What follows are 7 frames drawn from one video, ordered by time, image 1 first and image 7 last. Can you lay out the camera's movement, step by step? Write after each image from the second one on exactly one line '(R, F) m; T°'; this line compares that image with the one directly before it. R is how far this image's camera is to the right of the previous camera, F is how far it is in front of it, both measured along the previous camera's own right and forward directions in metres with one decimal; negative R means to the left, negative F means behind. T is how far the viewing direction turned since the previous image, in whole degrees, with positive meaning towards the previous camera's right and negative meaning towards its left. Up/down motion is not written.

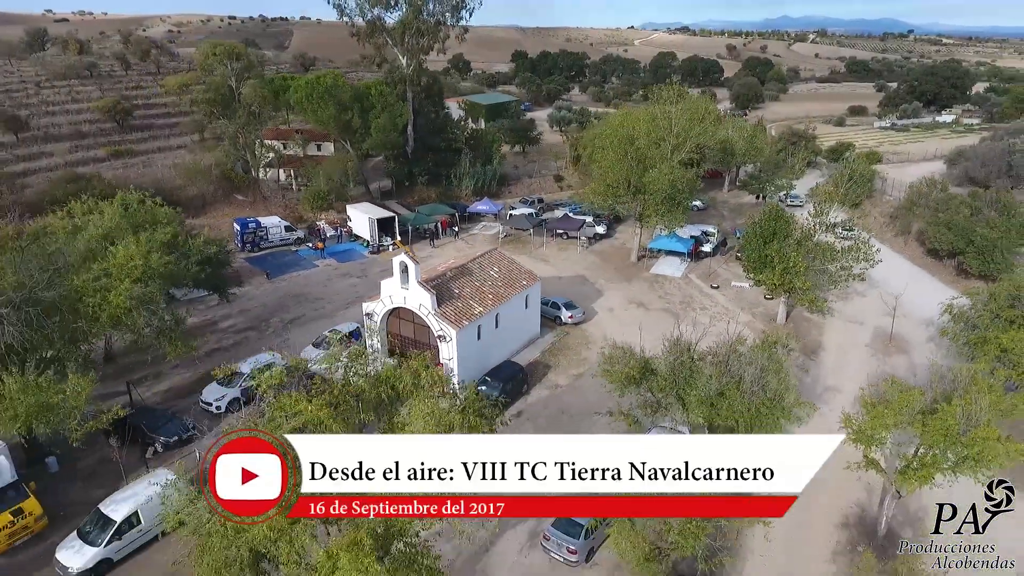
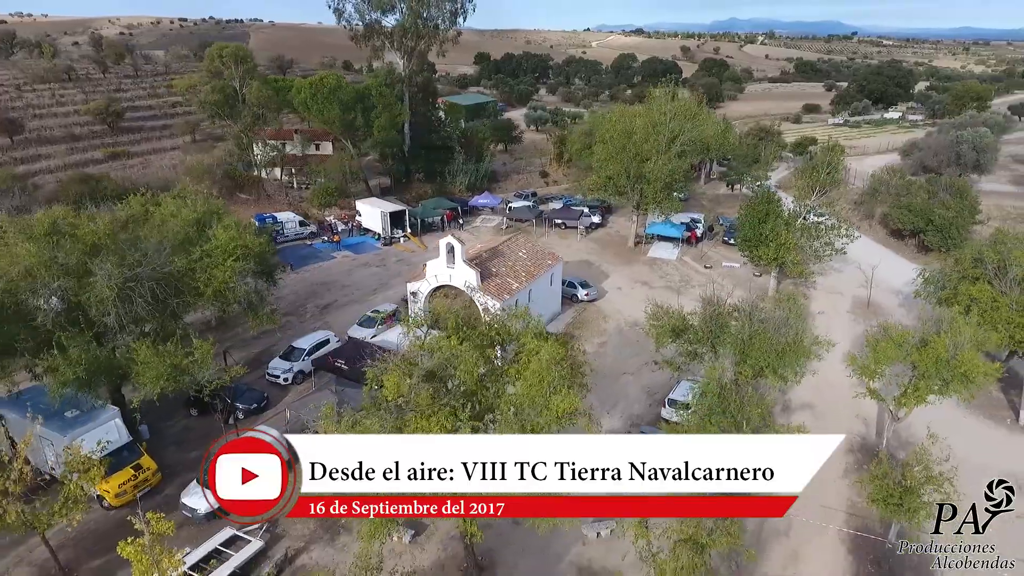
(-3.0, -2.5) m; +4°
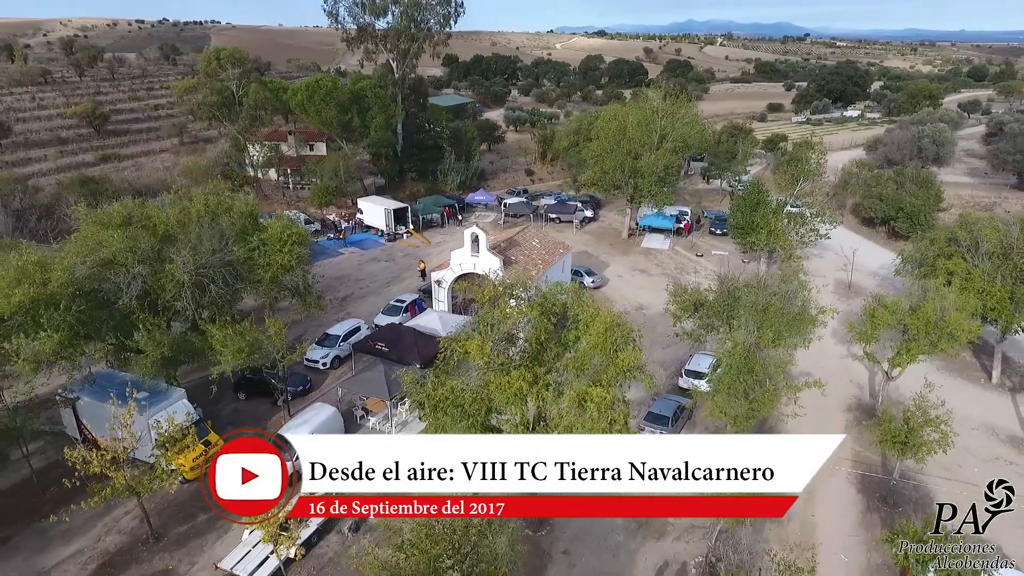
(-2.3, -1.7) m; +3°
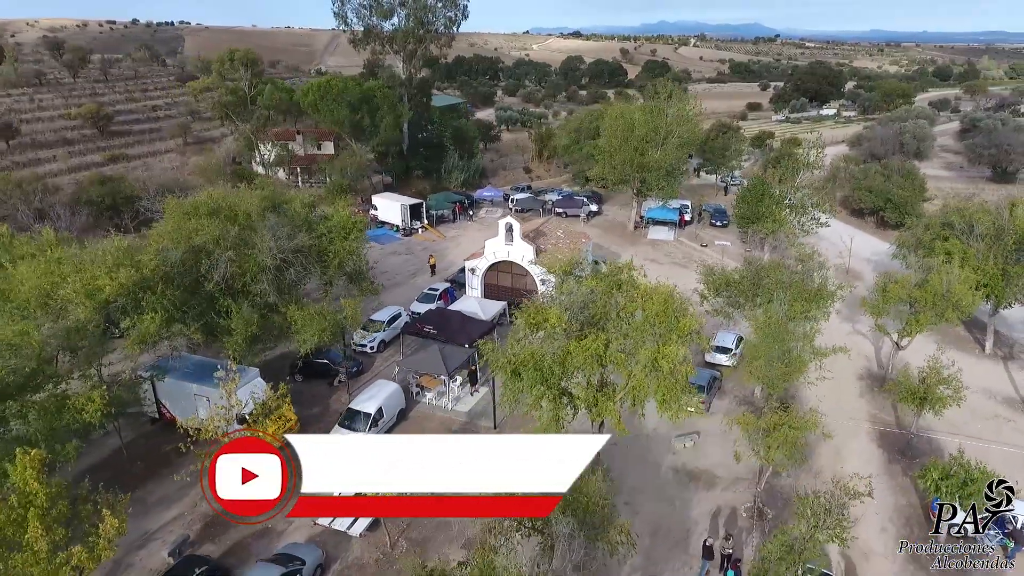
(-2.5, -1.7) m; +2°
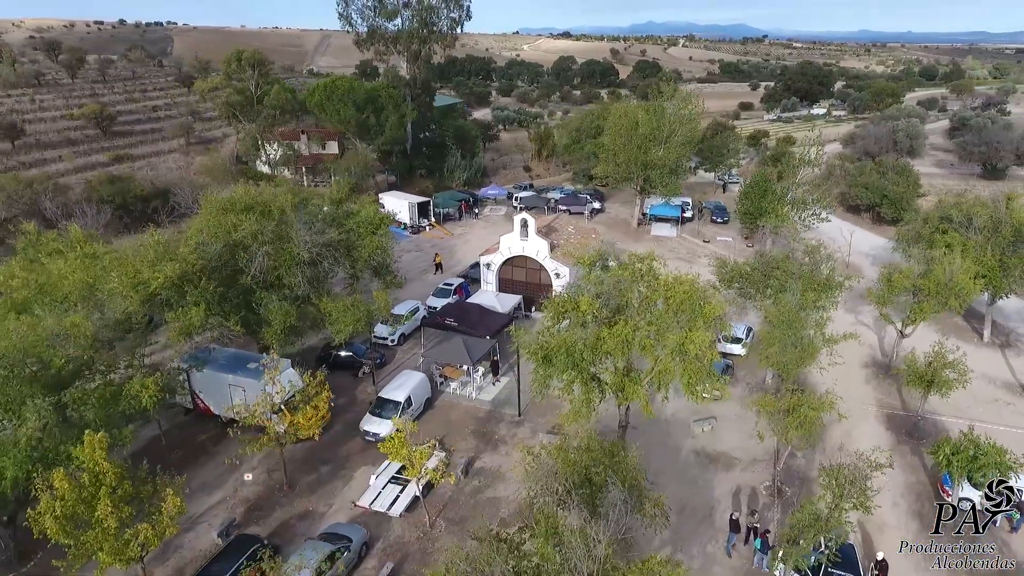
(-1.2, -0.8) m; +1°
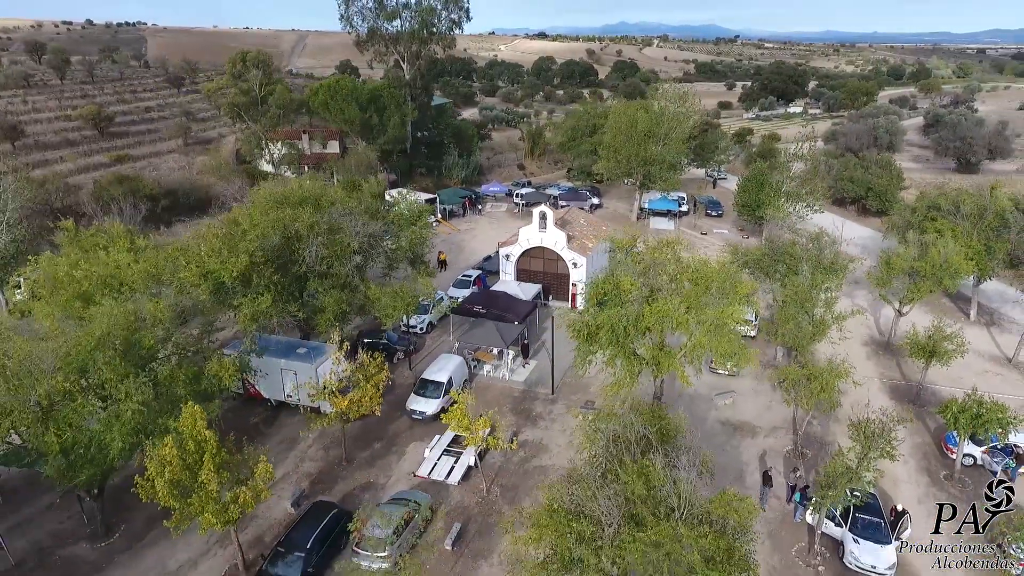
(-2.1, -1.4) m; +2°
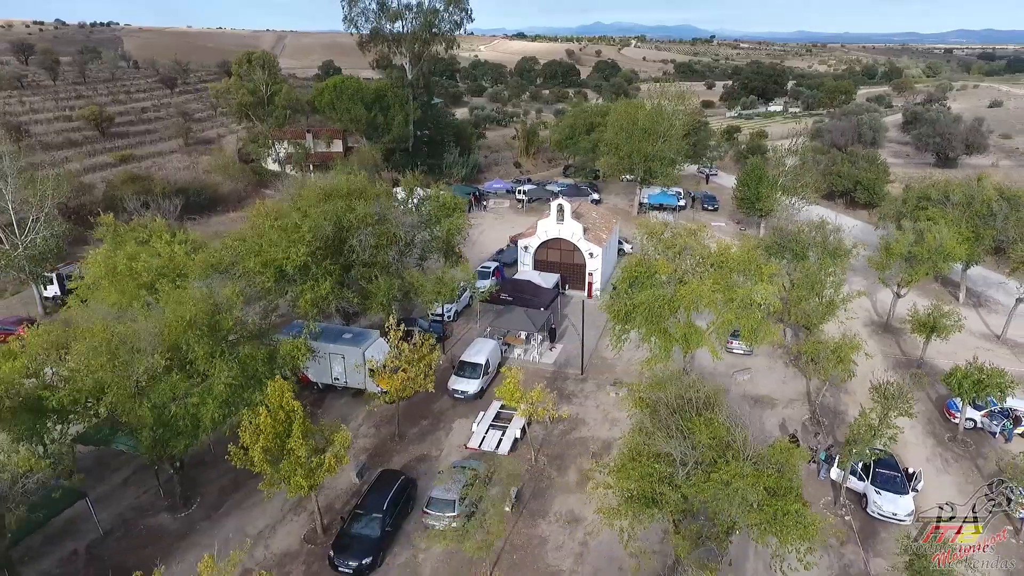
(-2.1, -1.4) m; +2°
